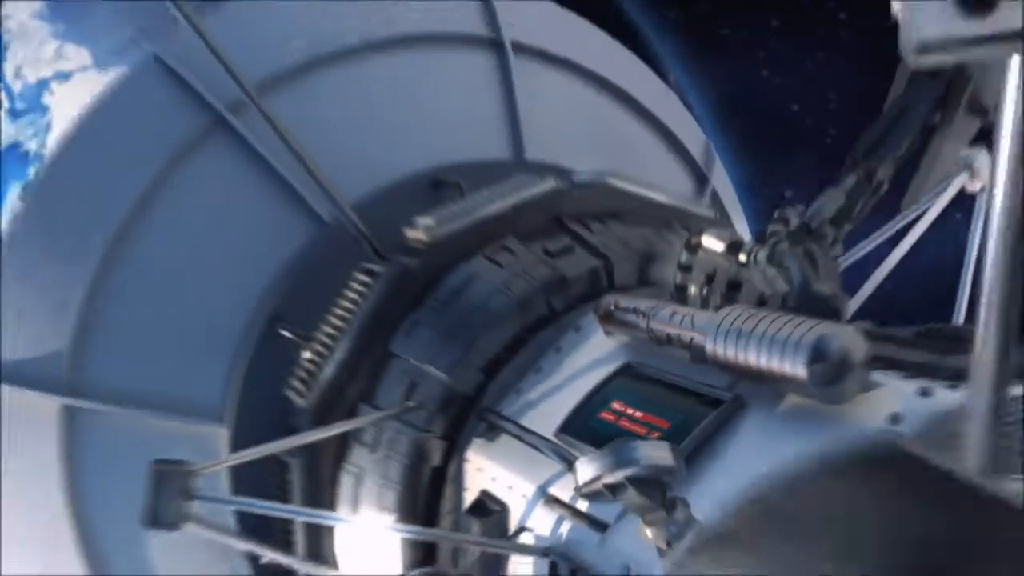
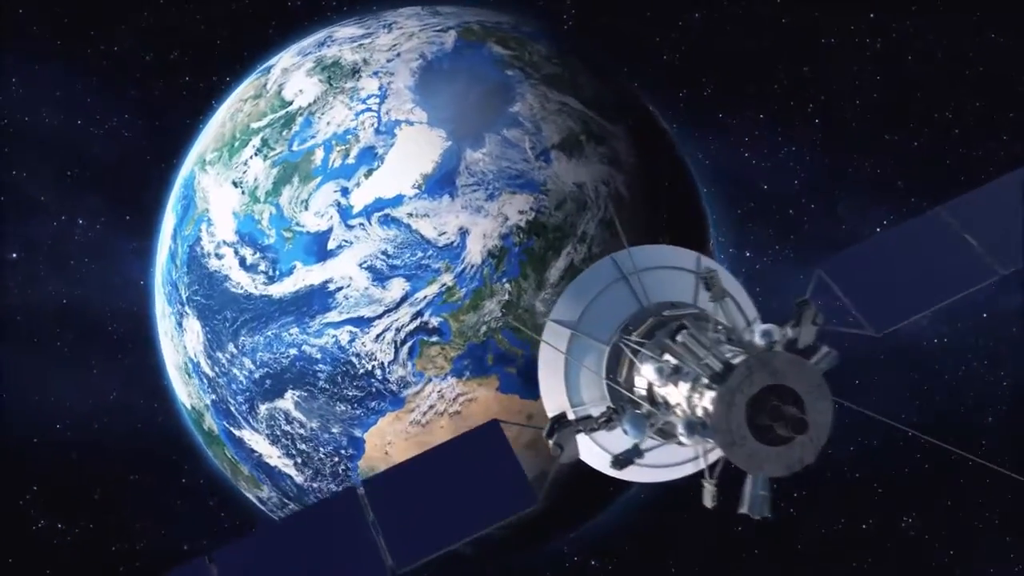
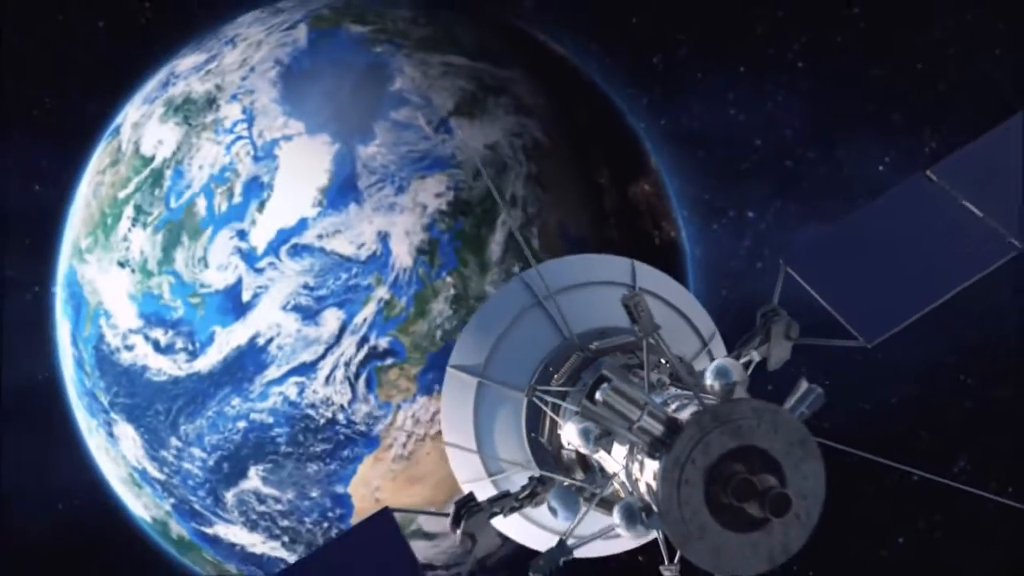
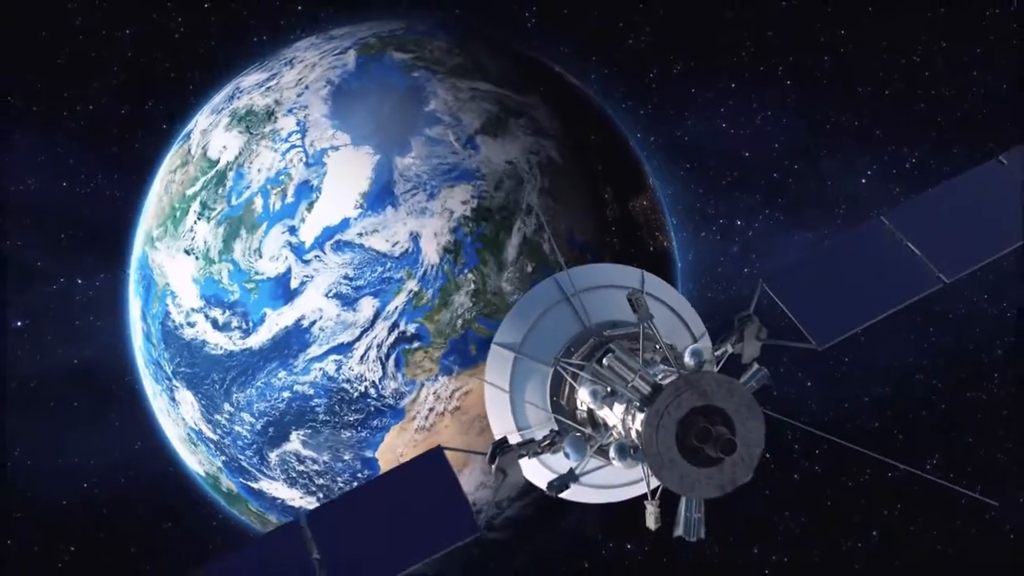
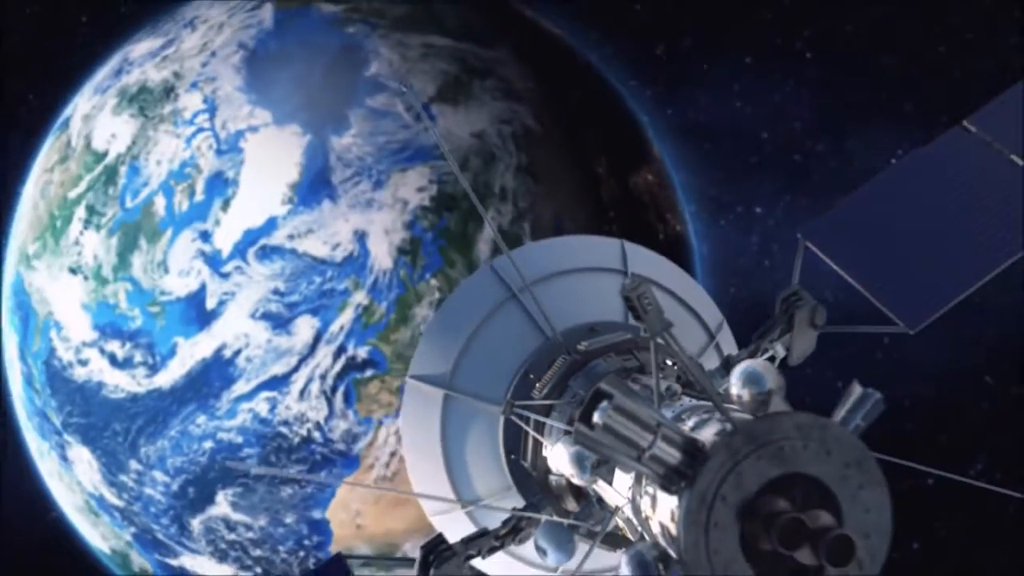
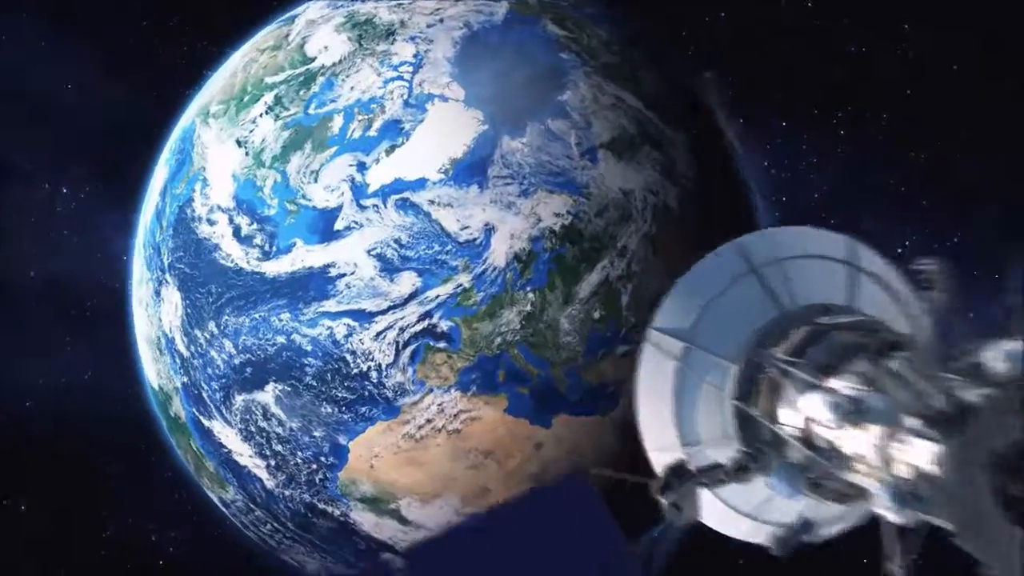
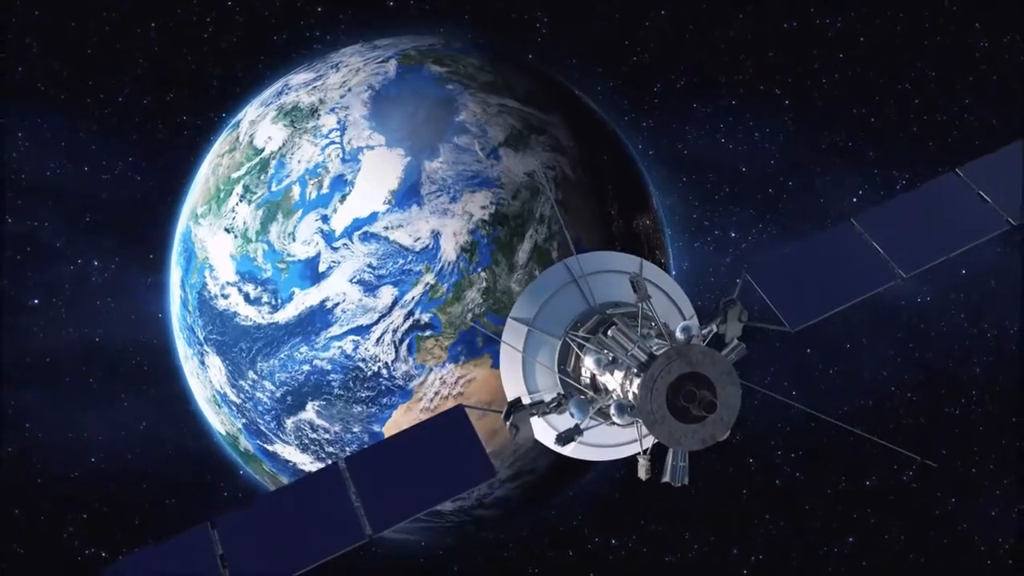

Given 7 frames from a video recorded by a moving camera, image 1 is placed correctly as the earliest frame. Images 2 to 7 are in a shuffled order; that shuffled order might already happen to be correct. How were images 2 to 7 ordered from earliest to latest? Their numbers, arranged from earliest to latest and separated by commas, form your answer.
5, 3, 4, 7, 2, 6
